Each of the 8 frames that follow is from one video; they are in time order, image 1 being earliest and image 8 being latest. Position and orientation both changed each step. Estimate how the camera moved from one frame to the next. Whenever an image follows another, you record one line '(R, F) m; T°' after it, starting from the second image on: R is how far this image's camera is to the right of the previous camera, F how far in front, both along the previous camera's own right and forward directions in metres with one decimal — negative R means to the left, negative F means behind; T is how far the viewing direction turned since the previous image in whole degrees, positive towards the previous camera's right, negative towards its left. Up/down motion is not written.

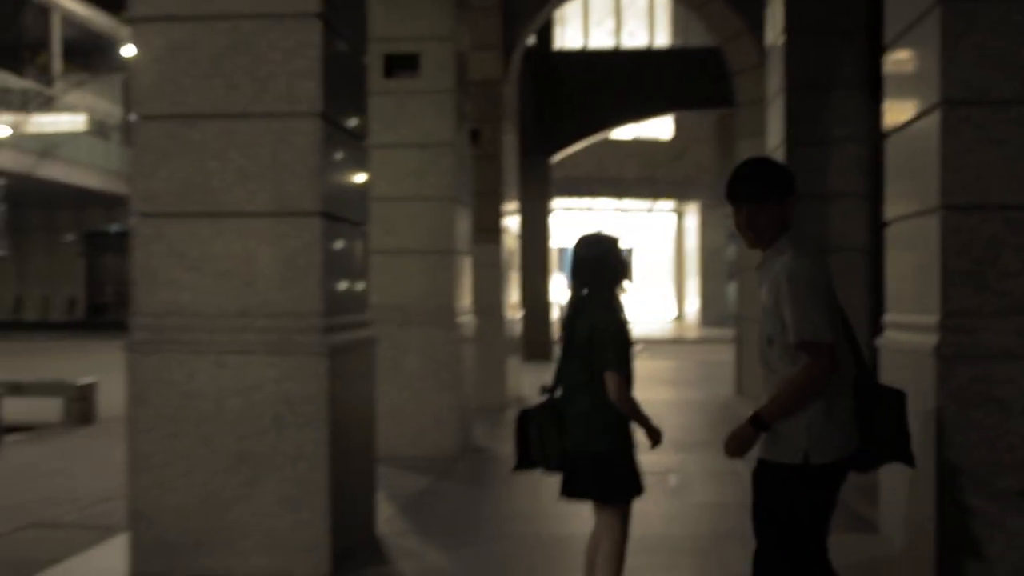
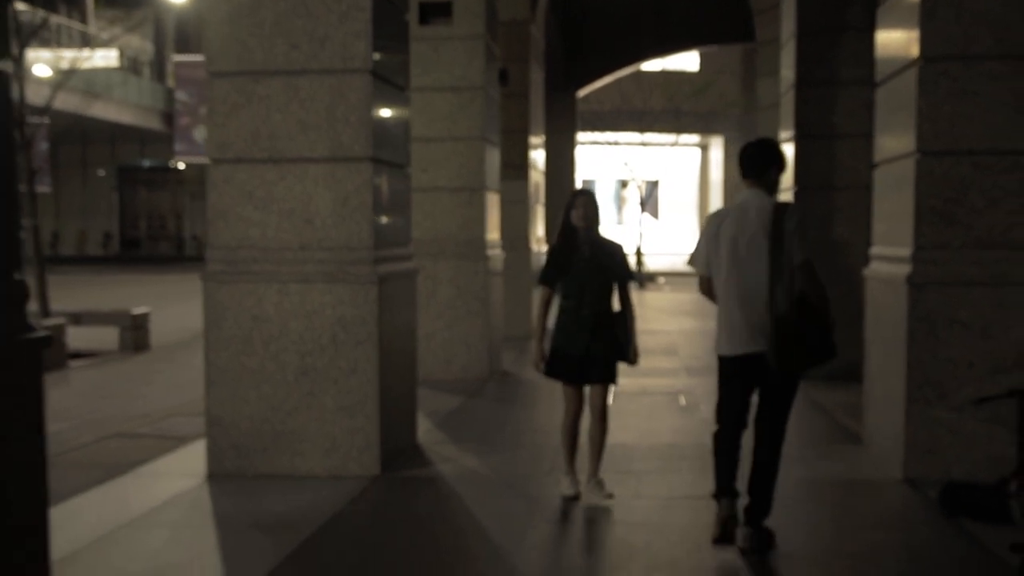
(0.0, -0.9) m; -1°
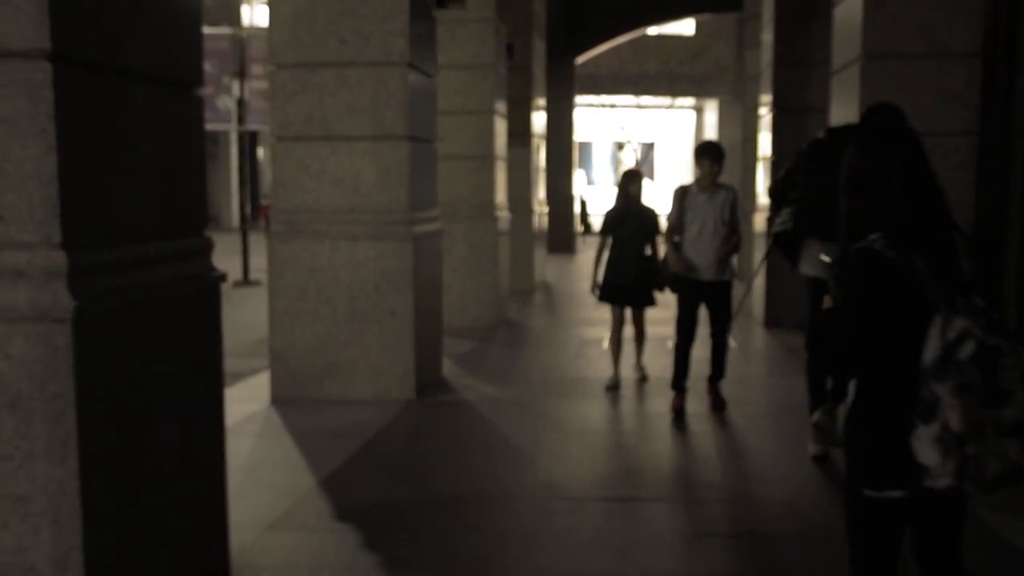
(-0.1, -1.5) m; 0°
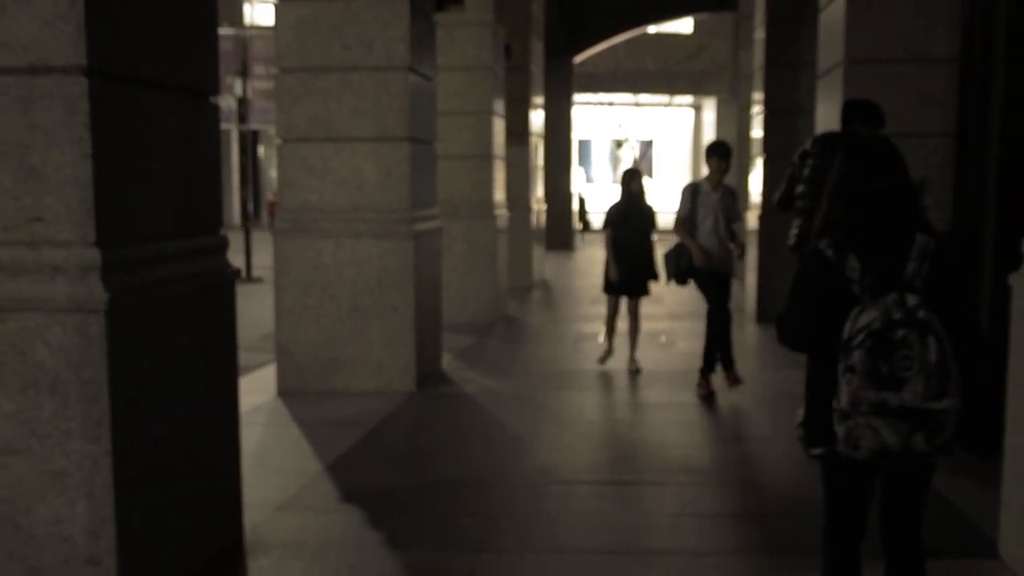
(0.0, -0.3) m; 0°
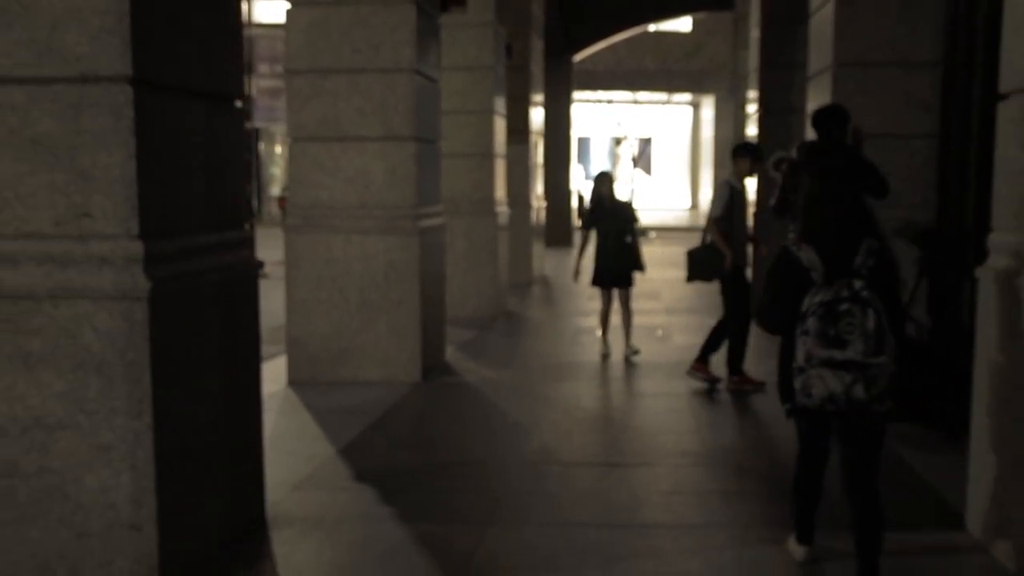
(0.0, -0.4) m; 0°
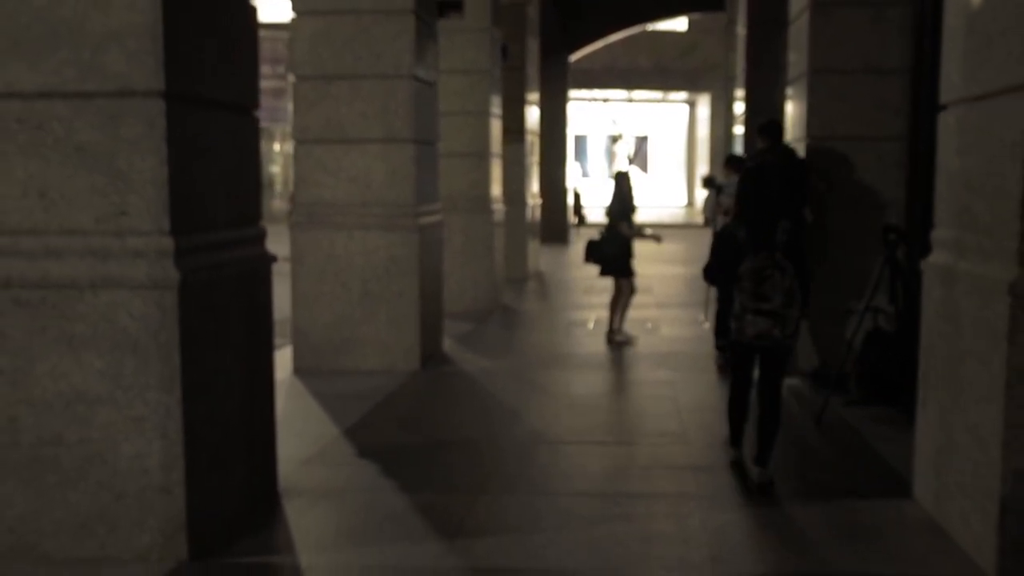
(0.0, -0.5) m; 0°
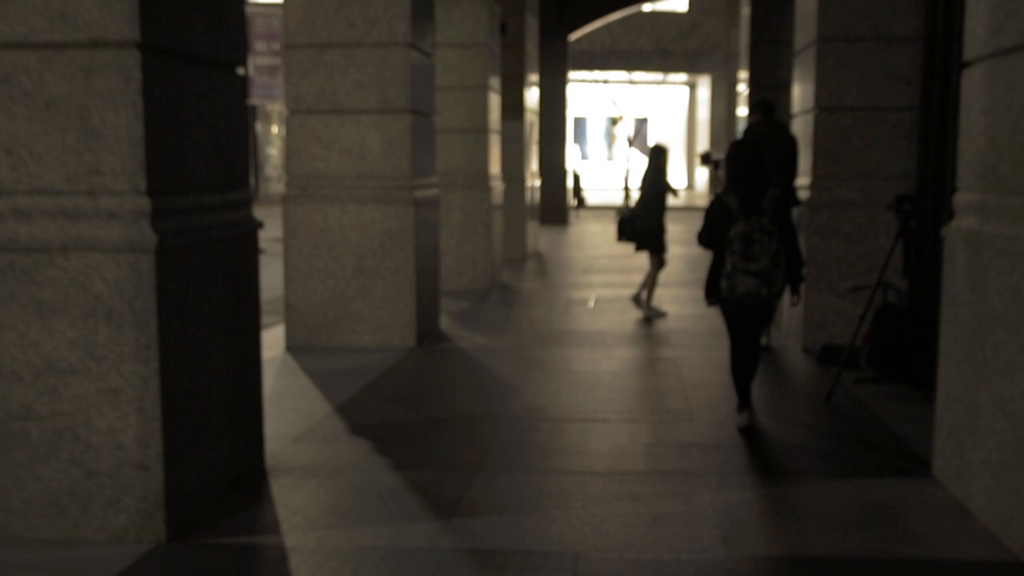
(0.0, +0.3) m; 0°
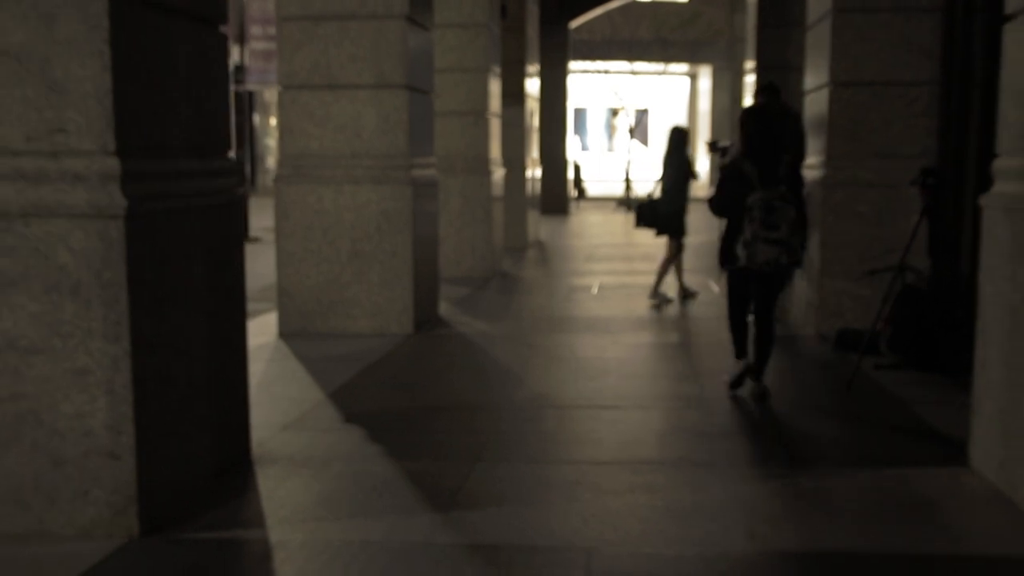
(0.0, +0.4) m; 0°
